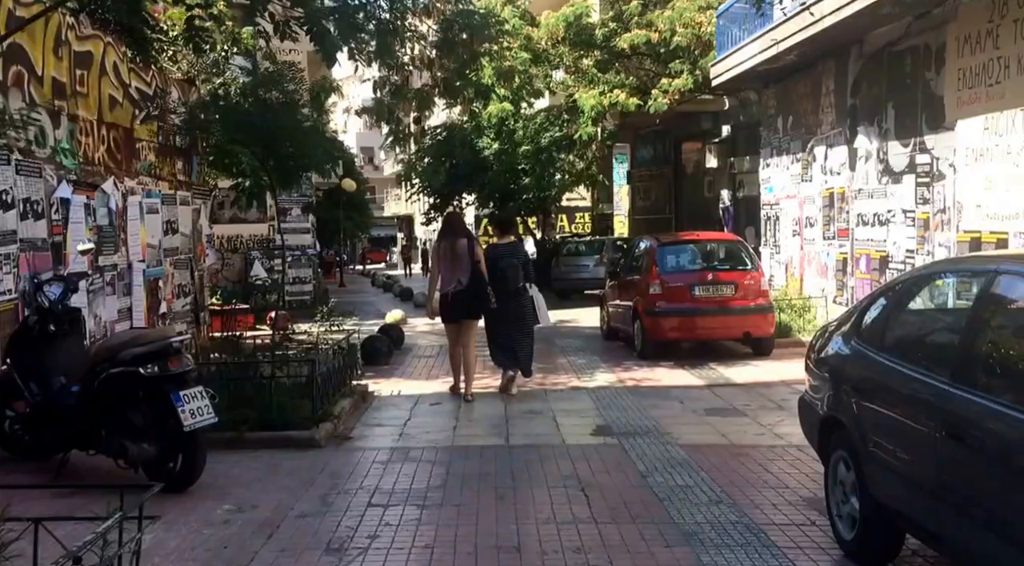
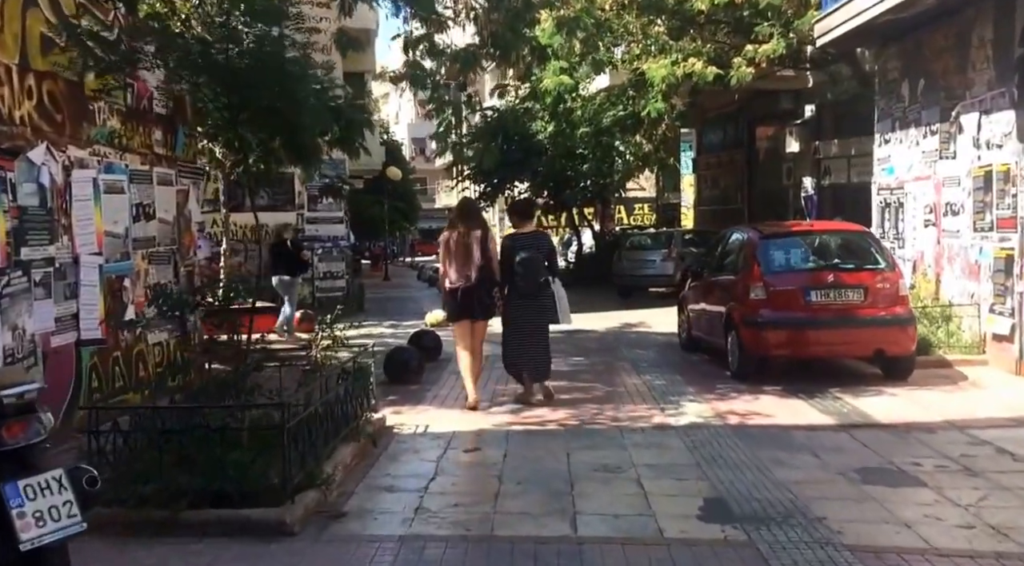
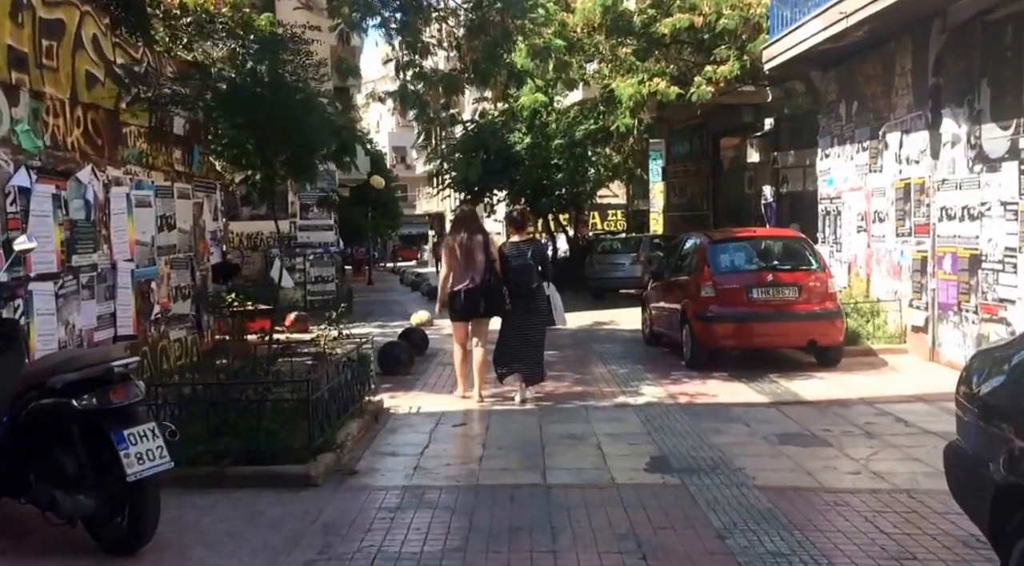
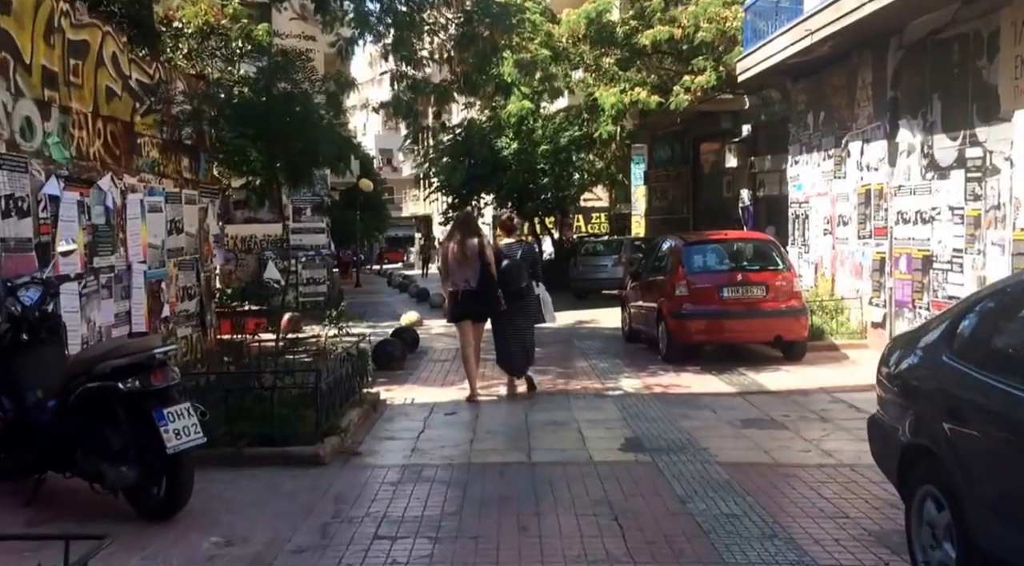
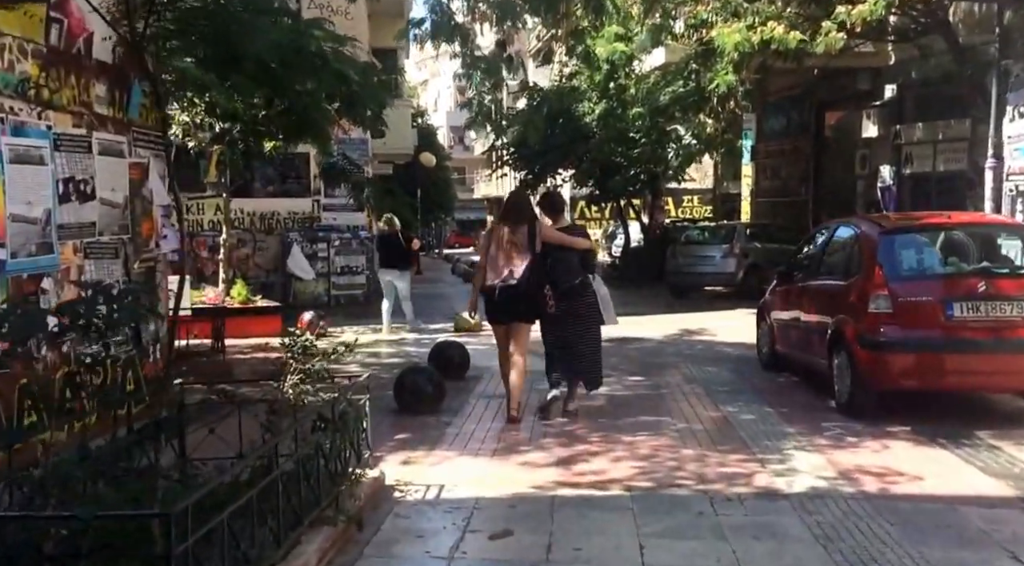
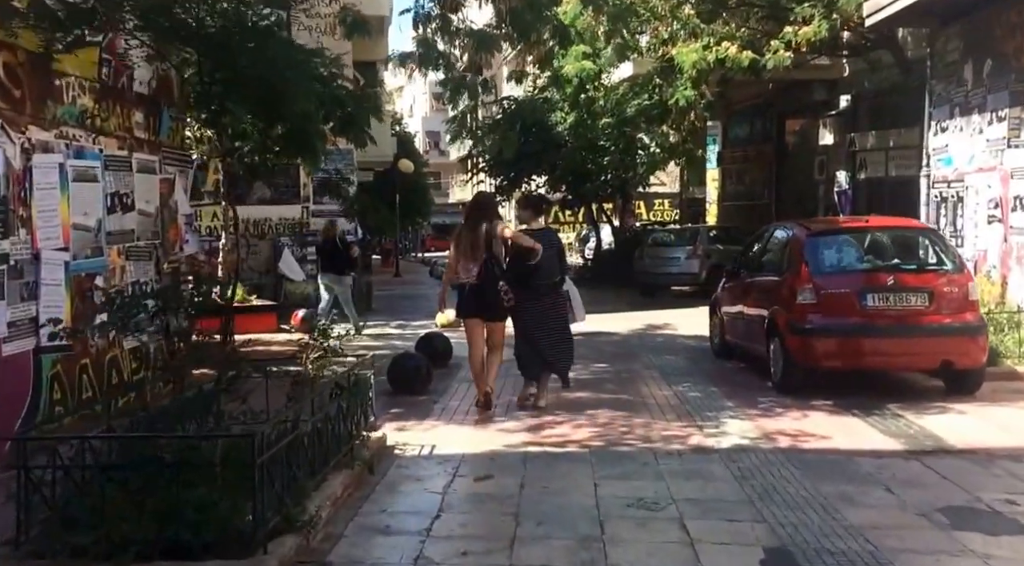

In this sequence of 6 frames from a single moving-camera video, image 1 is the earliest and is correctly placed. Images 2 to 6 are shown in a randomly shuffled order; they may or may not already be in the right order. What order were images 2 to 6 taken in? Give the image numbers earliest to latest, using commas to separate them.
4, 3, 2, 6, 5
